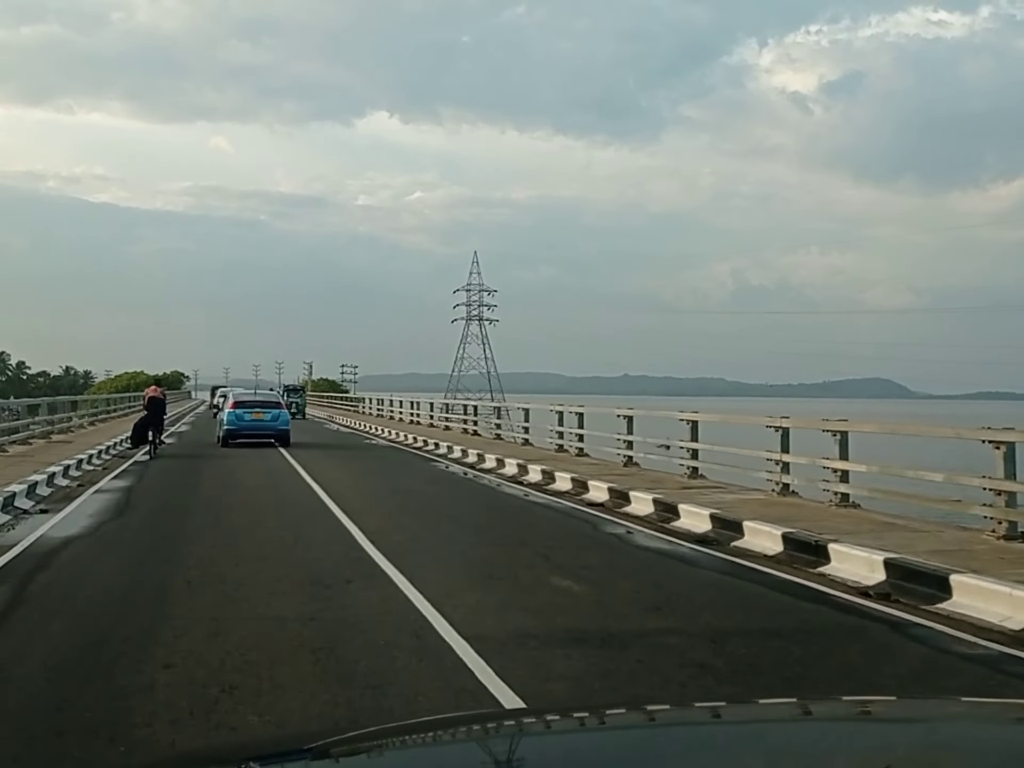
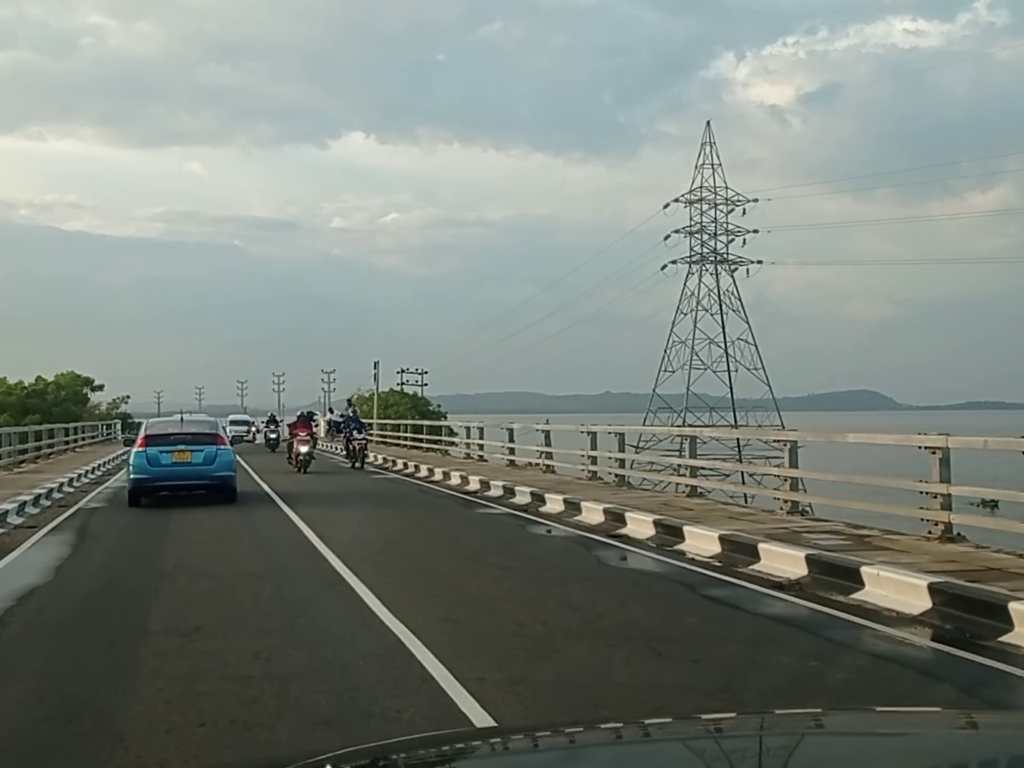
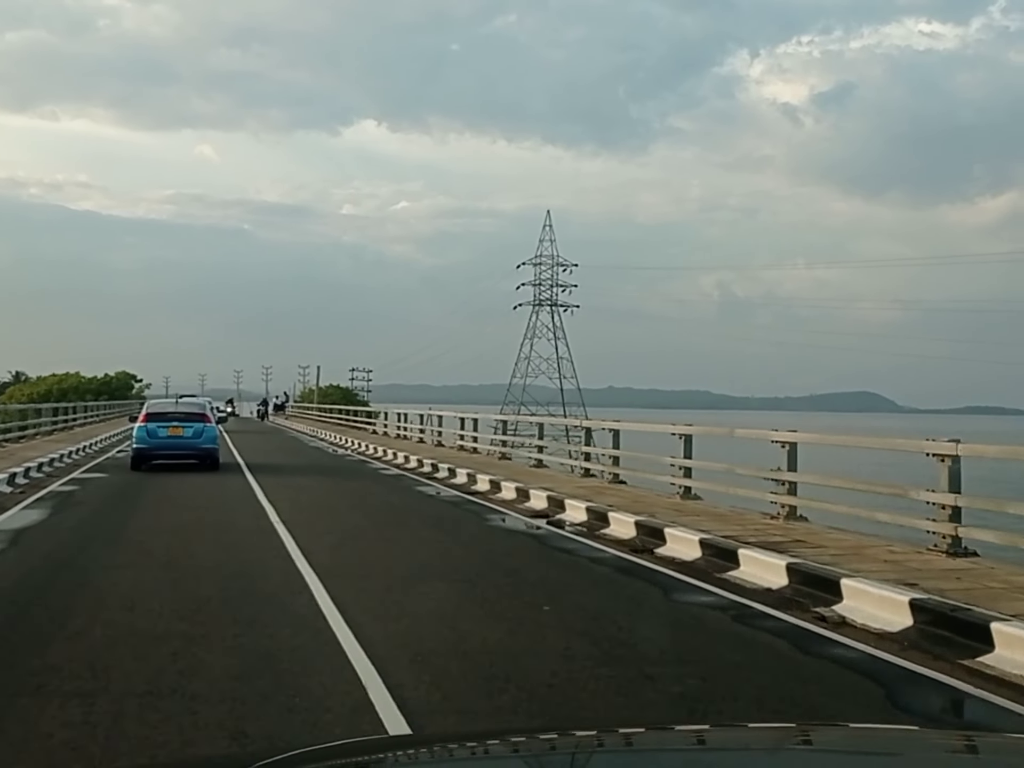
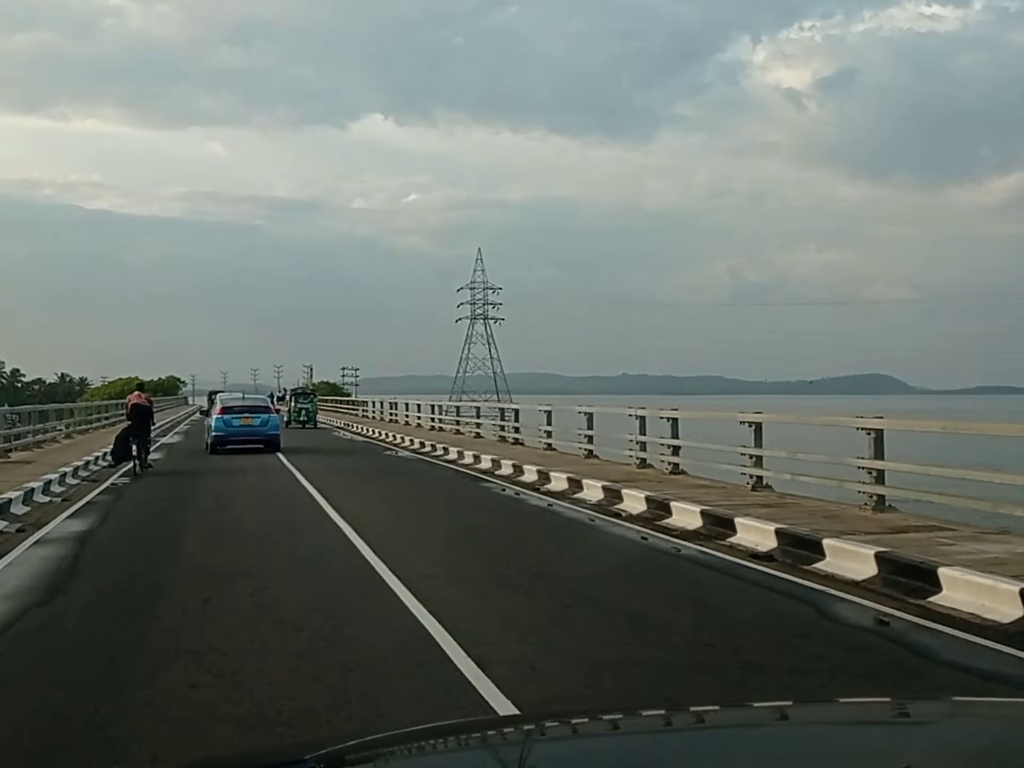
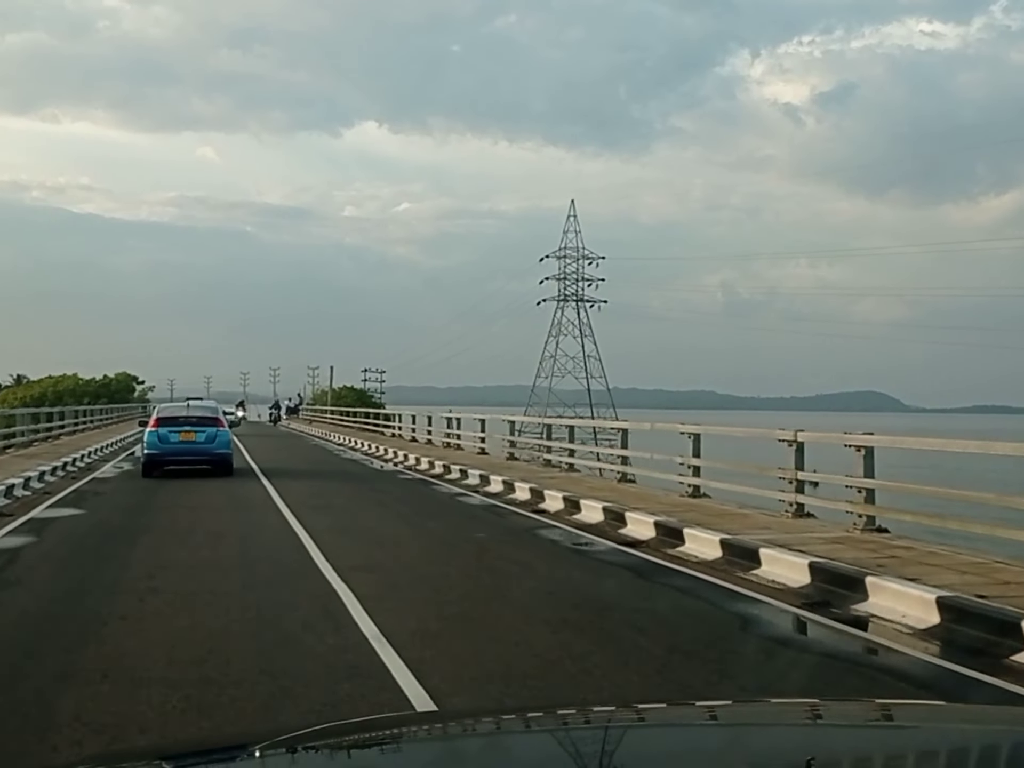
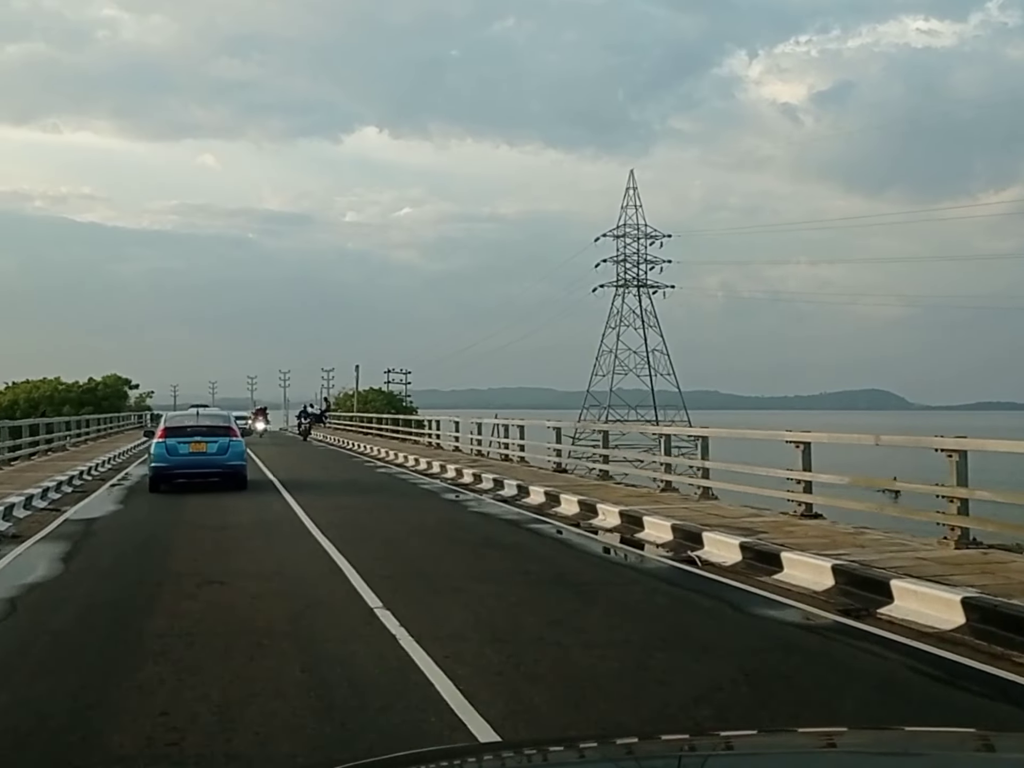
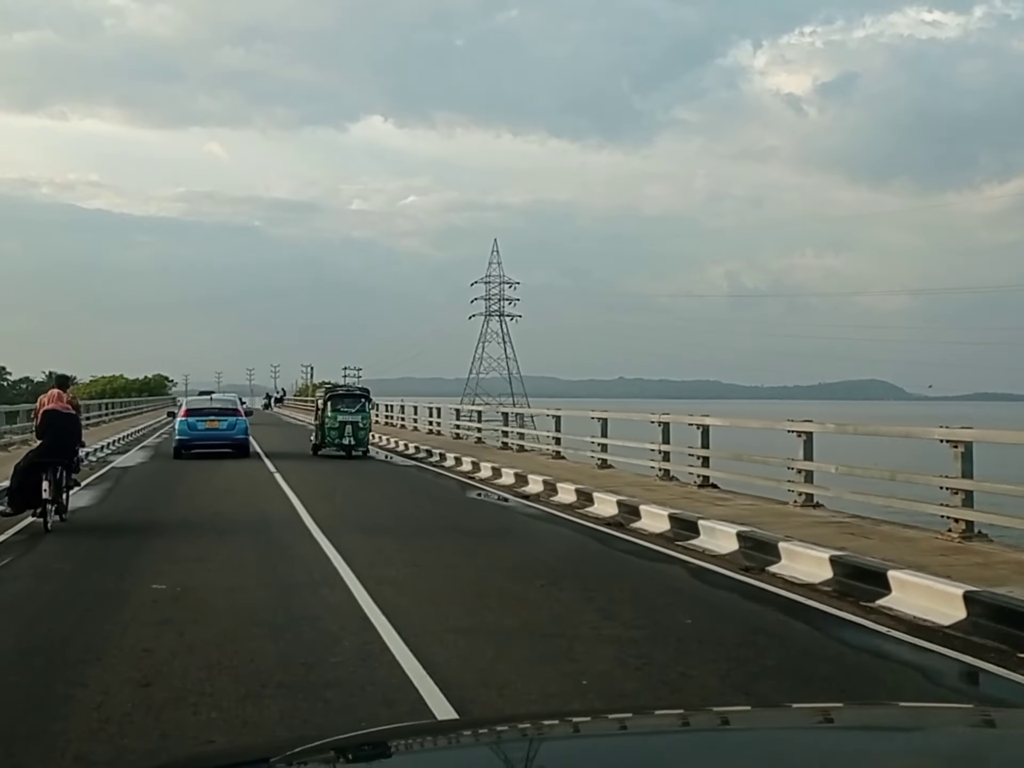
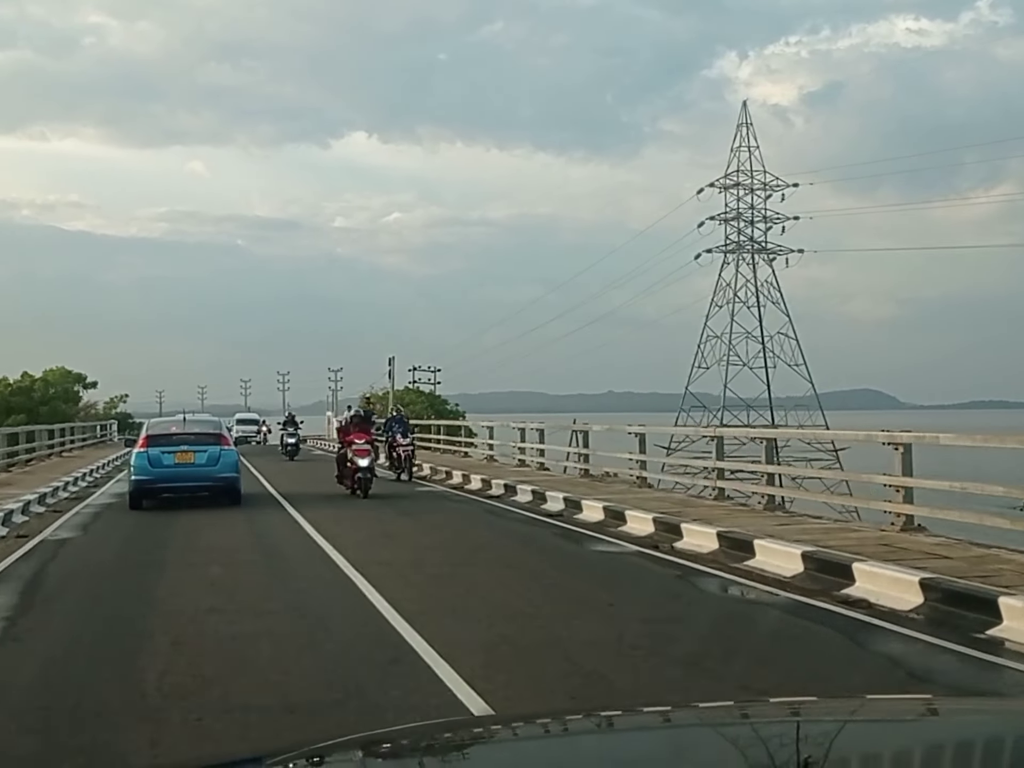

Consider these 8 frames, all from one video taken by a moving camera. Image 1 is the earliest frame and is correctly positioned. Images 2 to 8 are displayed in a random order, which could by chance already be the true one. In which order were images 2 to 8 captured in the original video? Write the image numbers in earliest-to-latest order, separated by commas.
4, 7, 3, 5, 6, 2, 8
